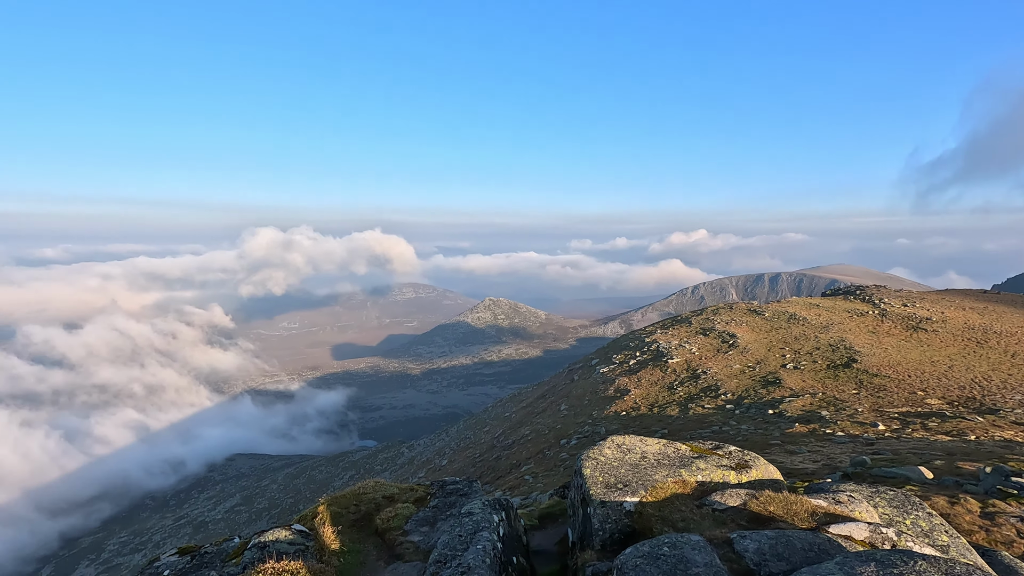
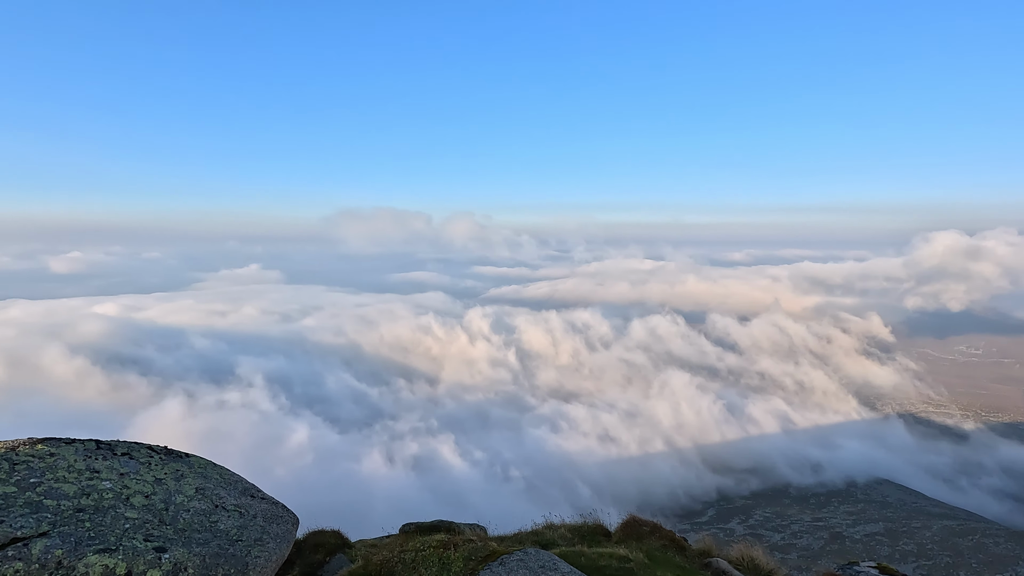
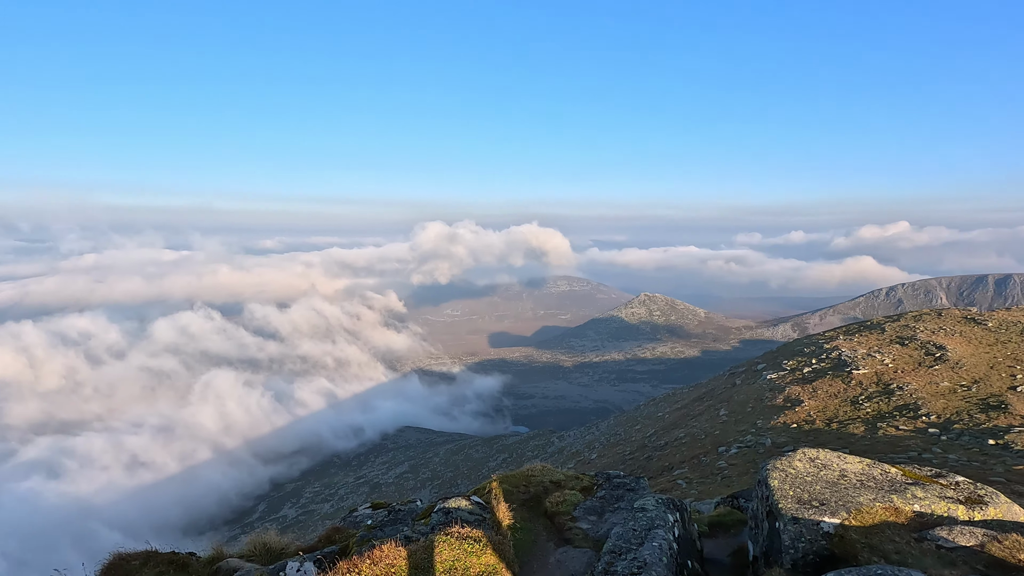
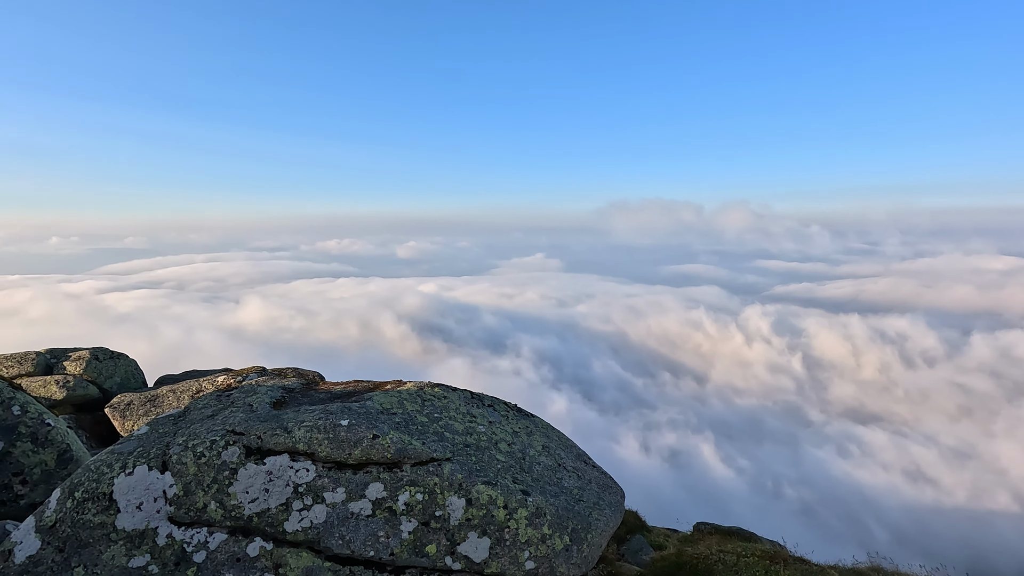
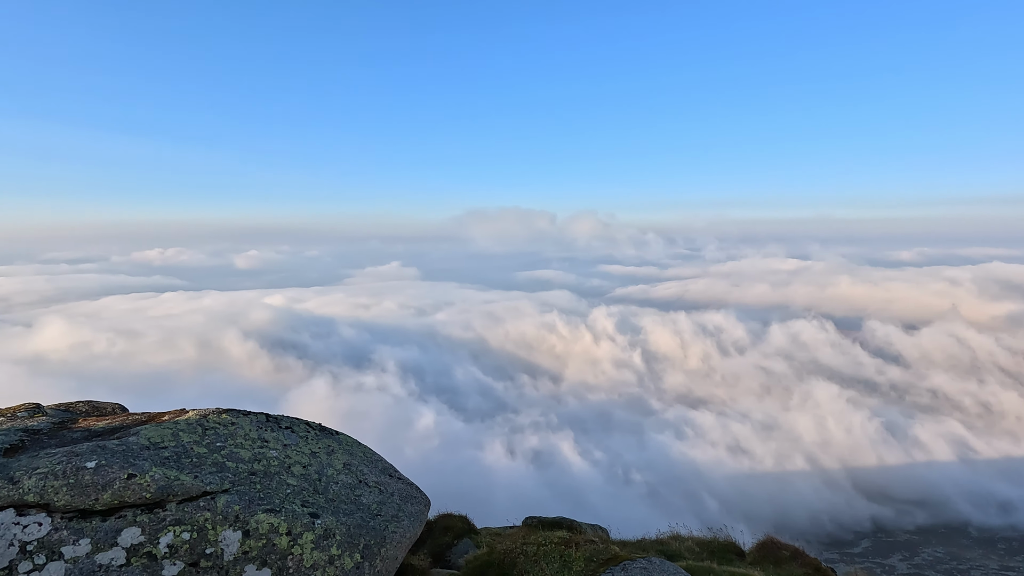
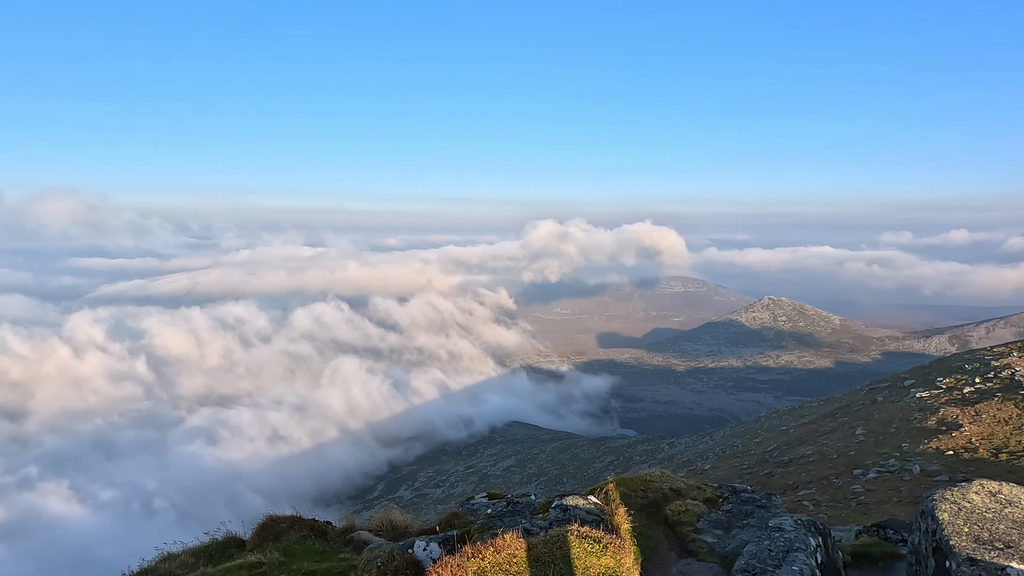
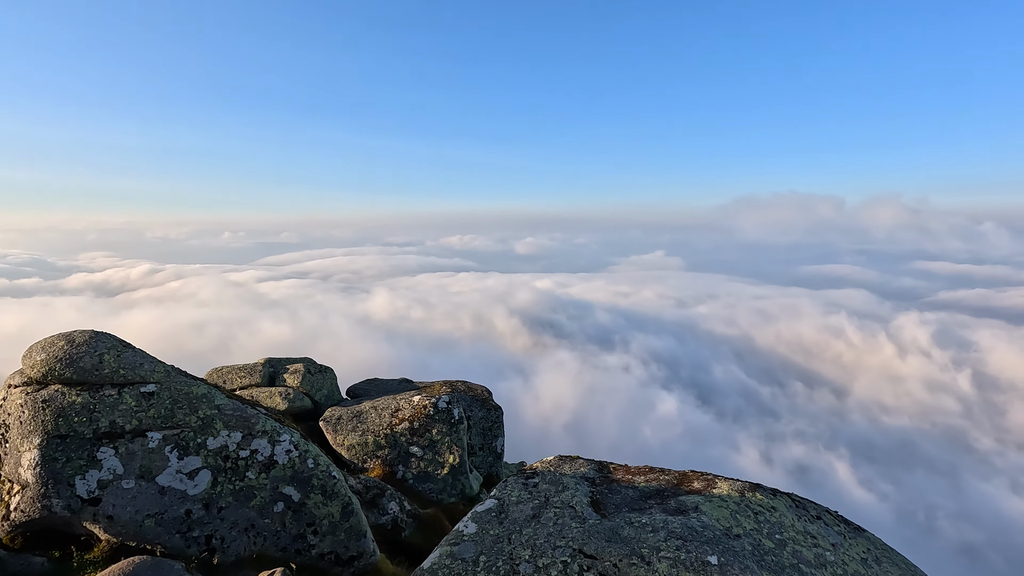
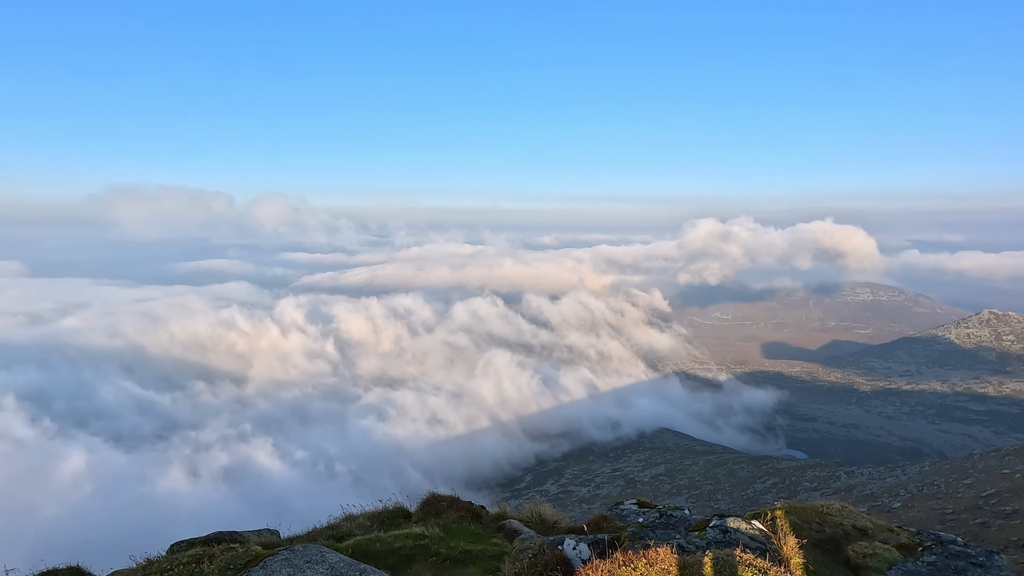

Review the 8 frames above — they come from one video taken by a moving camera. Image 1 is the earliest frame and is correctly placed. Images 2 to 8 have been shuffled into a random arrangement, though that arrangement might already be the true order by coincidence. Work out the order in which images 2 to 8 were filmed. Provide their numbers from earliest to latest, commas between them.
3, 6, 8, 2, 5, 4, 7
